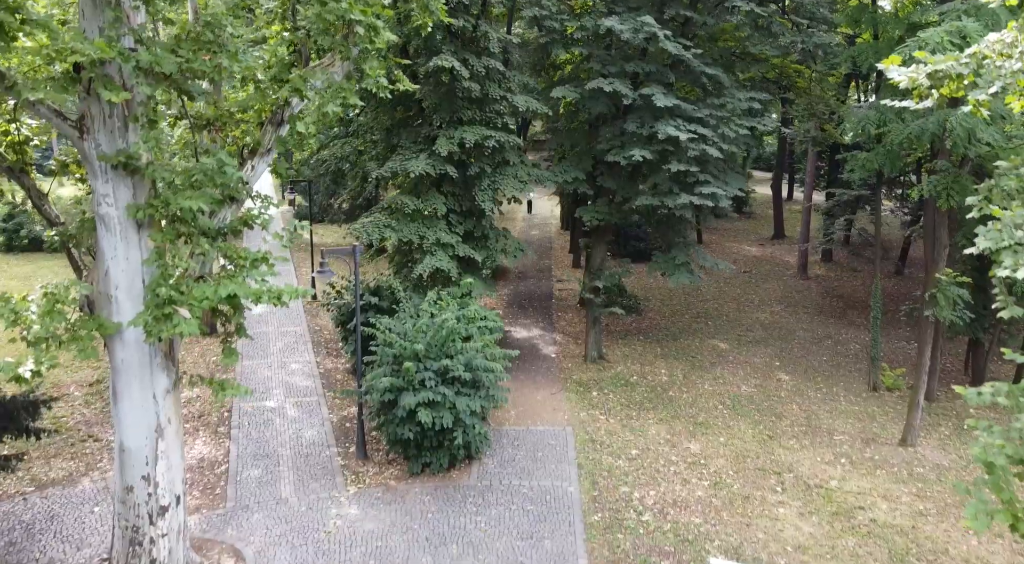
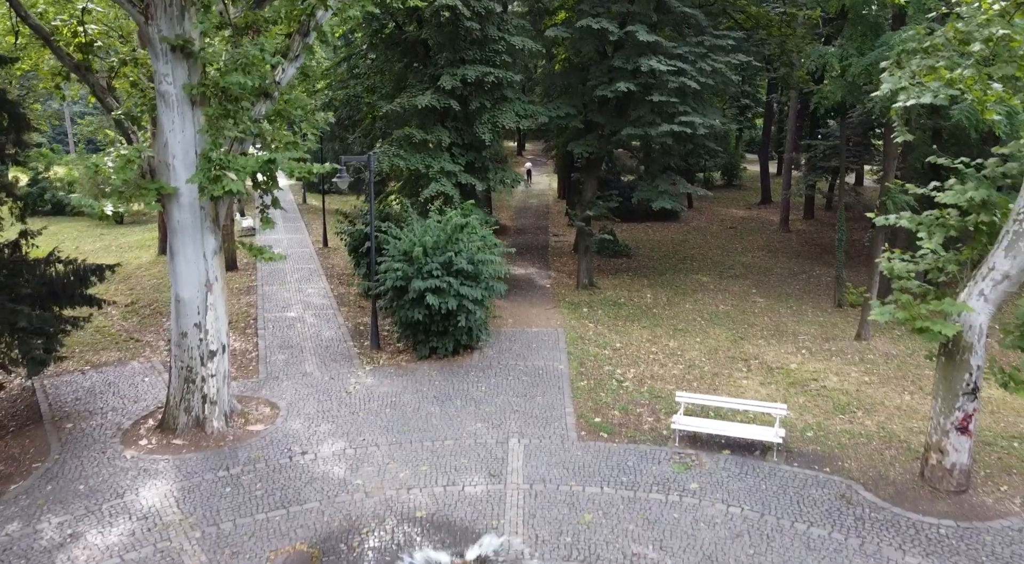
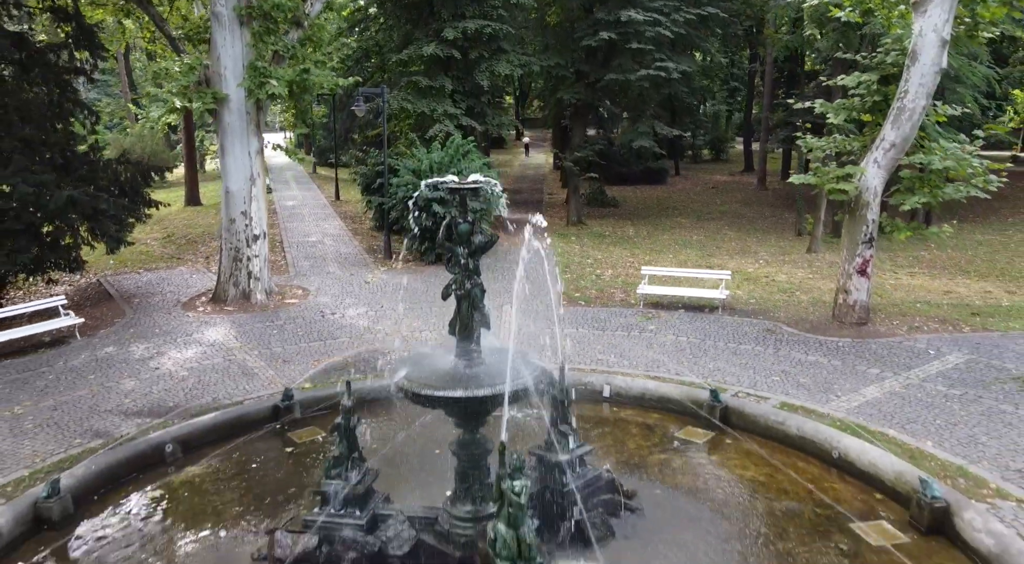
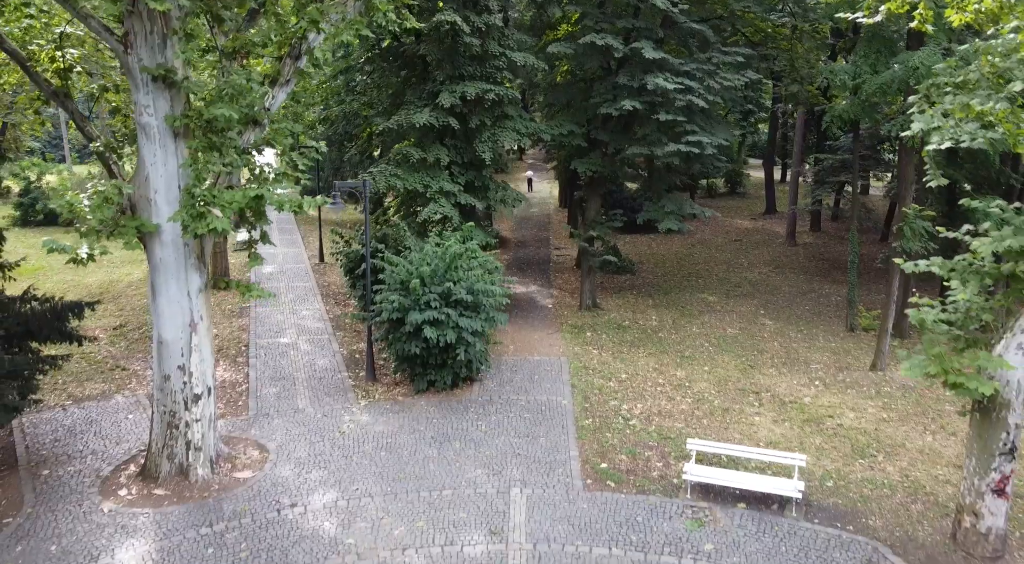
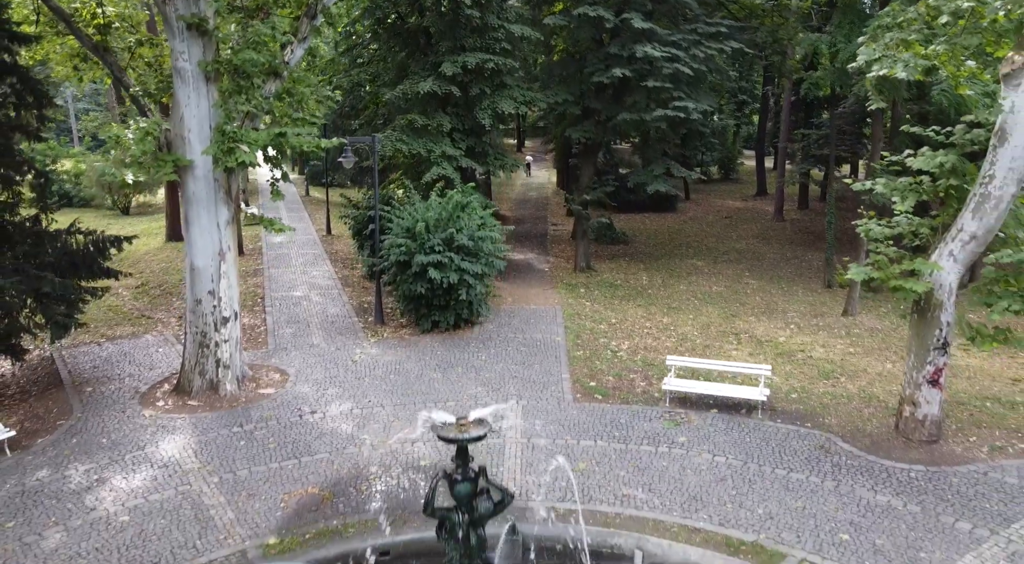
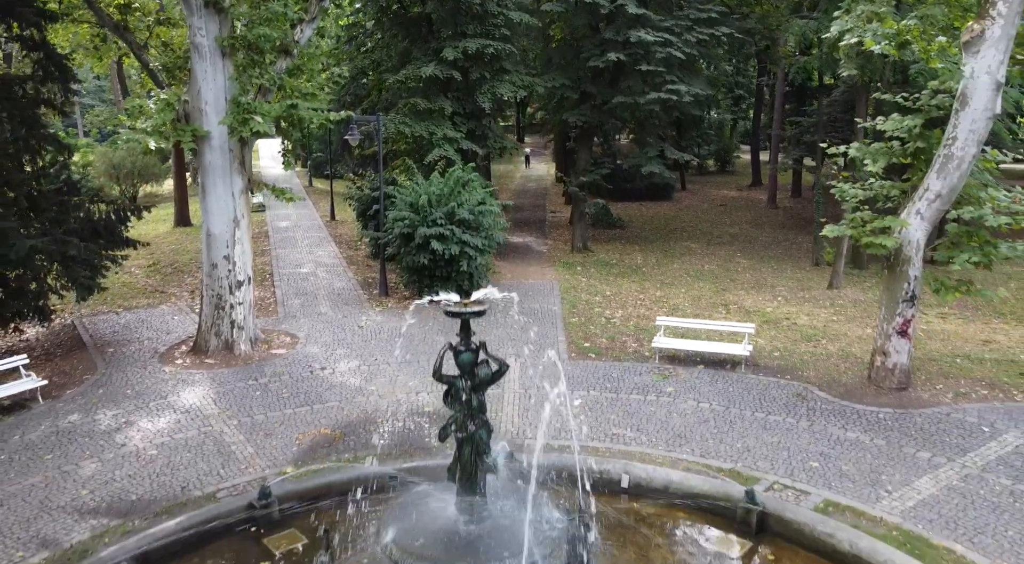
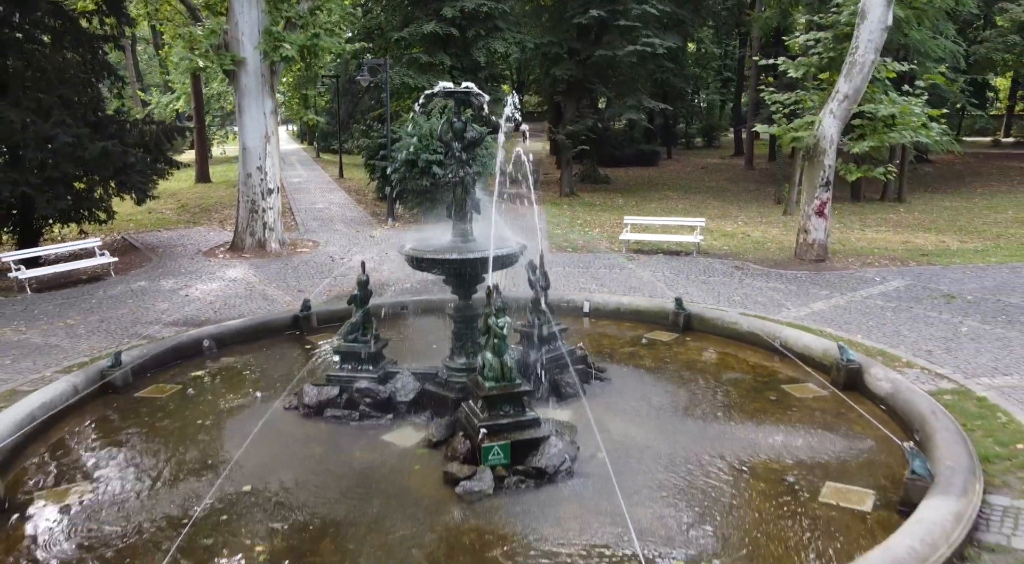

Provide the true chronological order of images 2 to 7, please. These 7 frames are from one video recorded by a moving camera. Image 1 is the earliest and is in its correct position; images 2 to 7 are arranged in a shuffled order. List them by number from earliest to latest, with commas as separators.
4, 2, 5, 6, 3, 7
